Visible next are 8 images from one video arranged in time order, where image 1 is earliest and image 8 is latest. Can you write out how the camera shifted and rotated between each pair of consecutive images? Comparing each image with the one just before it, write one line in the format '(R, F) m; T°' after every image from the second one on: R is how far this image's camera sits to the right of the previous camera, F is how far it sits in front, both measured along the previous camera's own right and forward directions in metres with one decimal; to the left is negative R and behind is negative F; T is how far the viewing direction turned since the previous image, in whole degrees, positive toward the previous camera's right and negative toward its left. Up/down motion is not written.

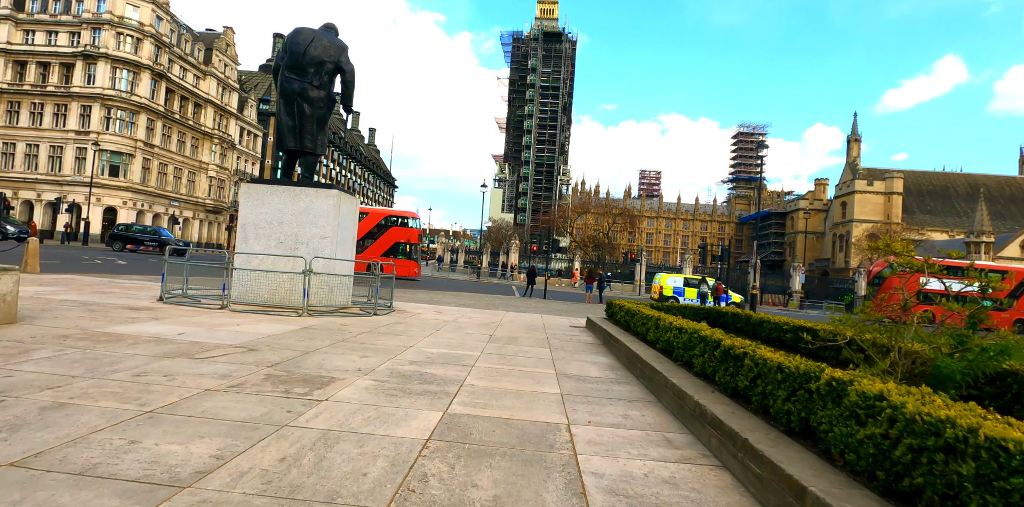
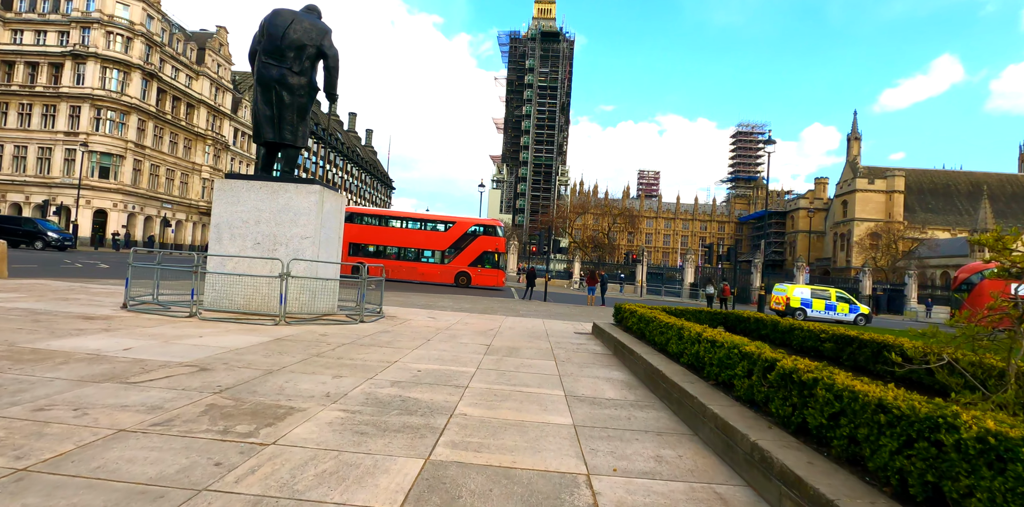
(0.0, +1.0) m; 0°
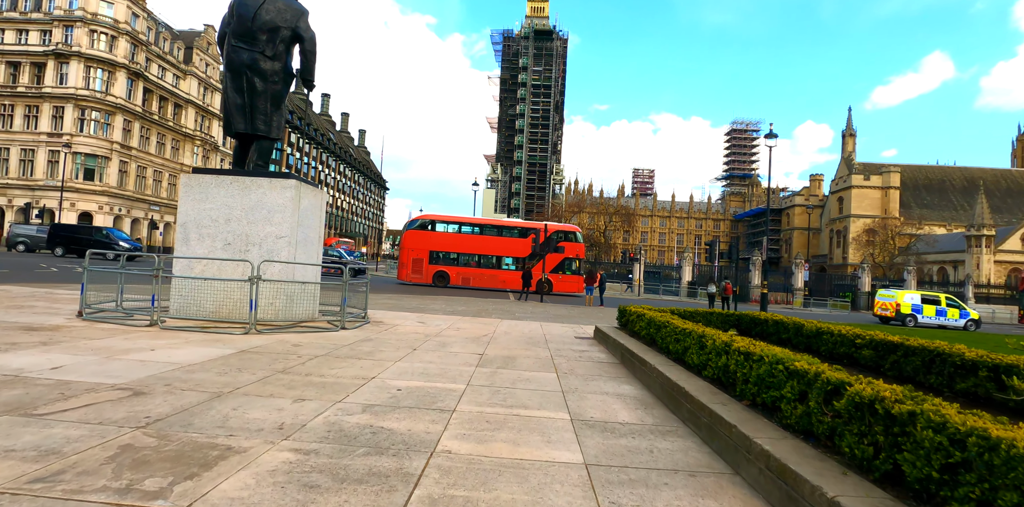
(0.0, +0.9) m; +1°
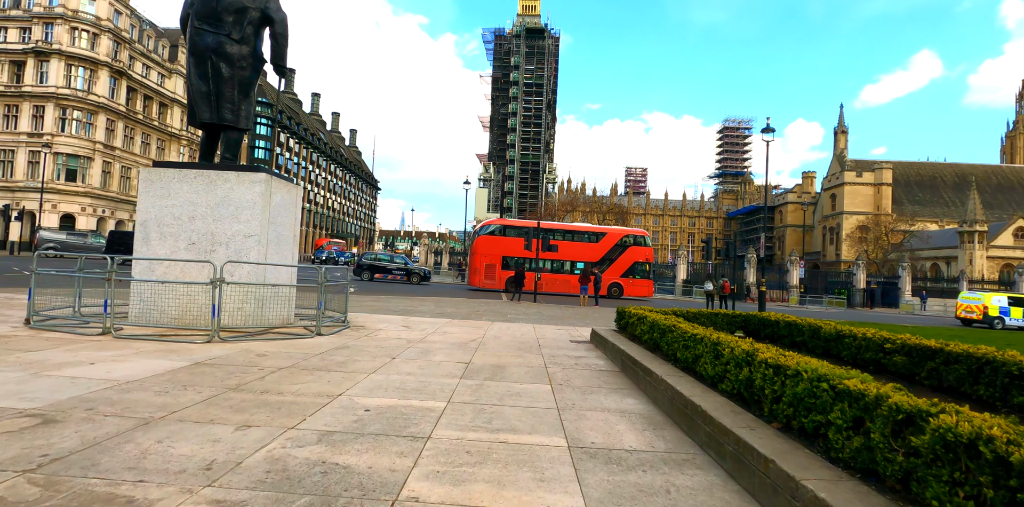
(+0.1, +0.7) m; +1°
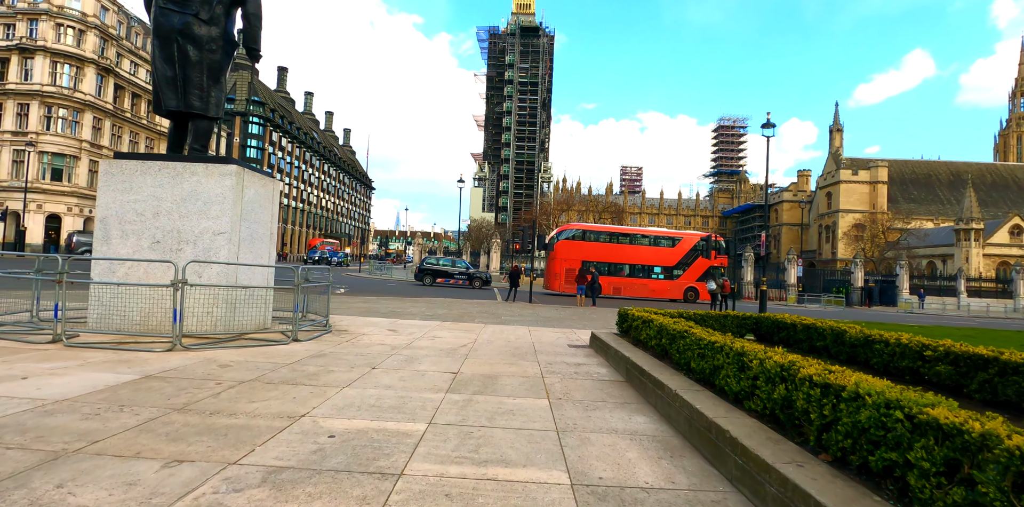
(0.0, +0.7) m; +1°
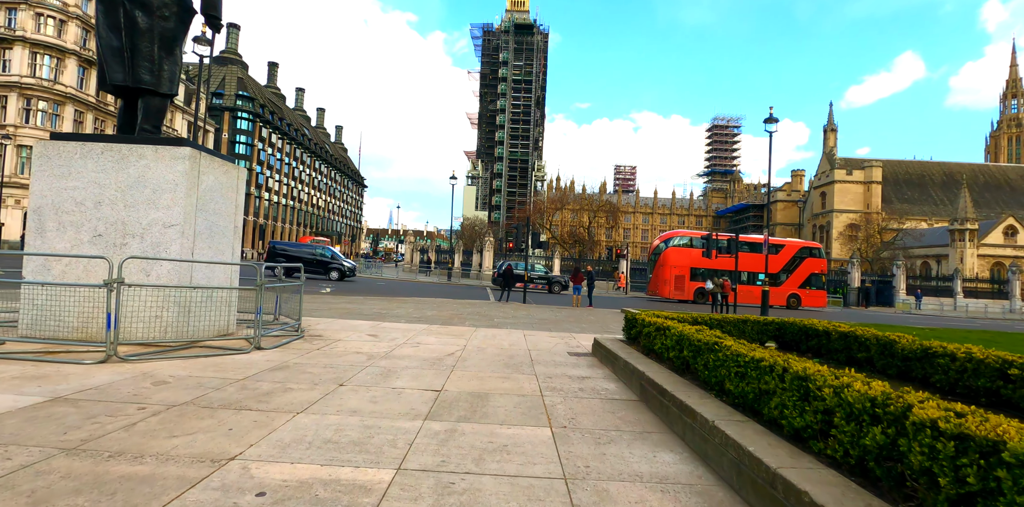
(0.0, +0.9) m; +1°
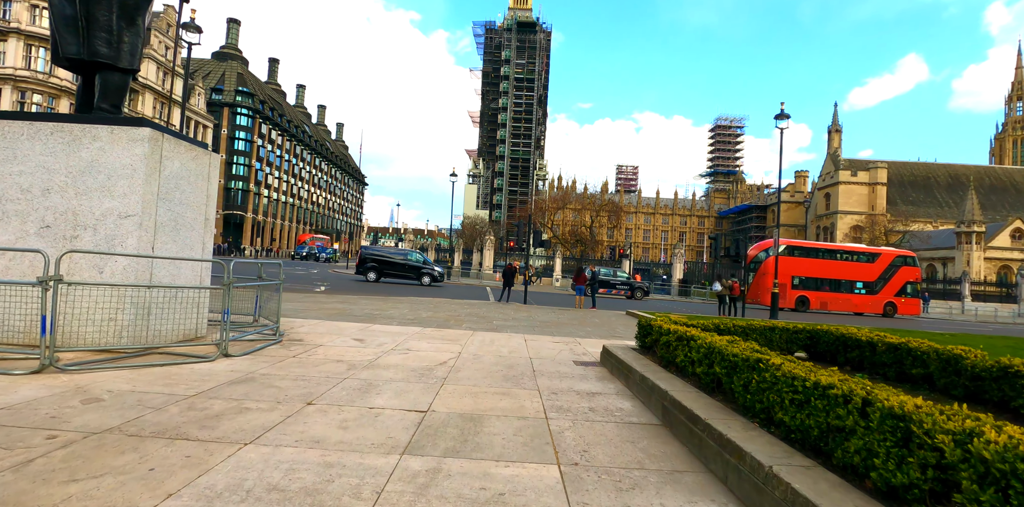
(0.0, +0.8) m; 0°
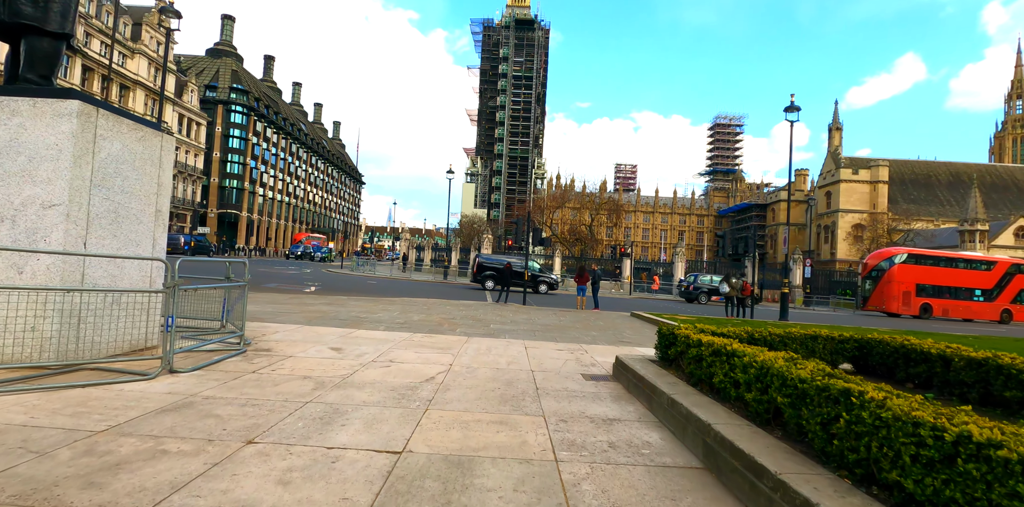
(0.0, +1.0) m; 0°
